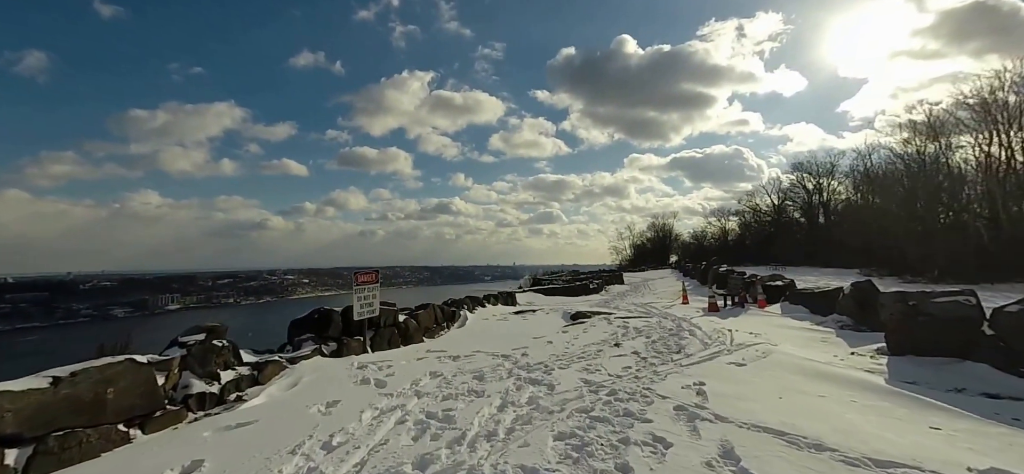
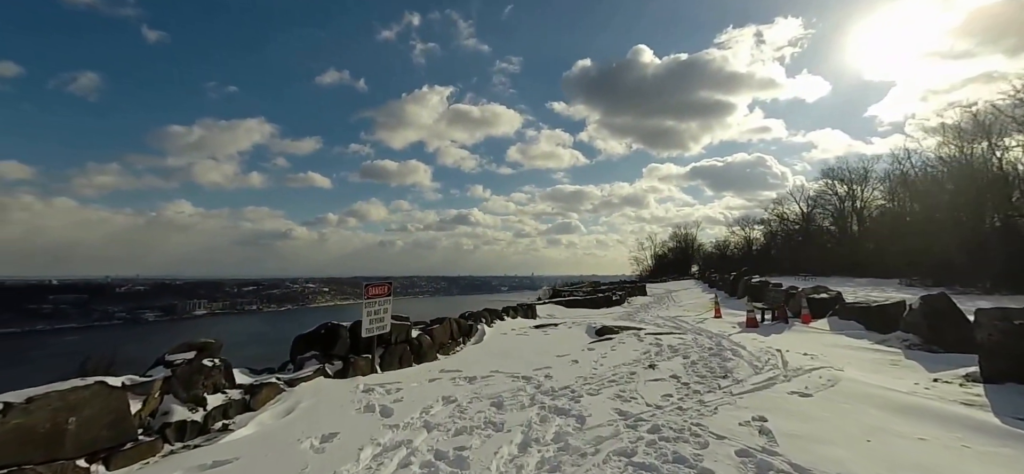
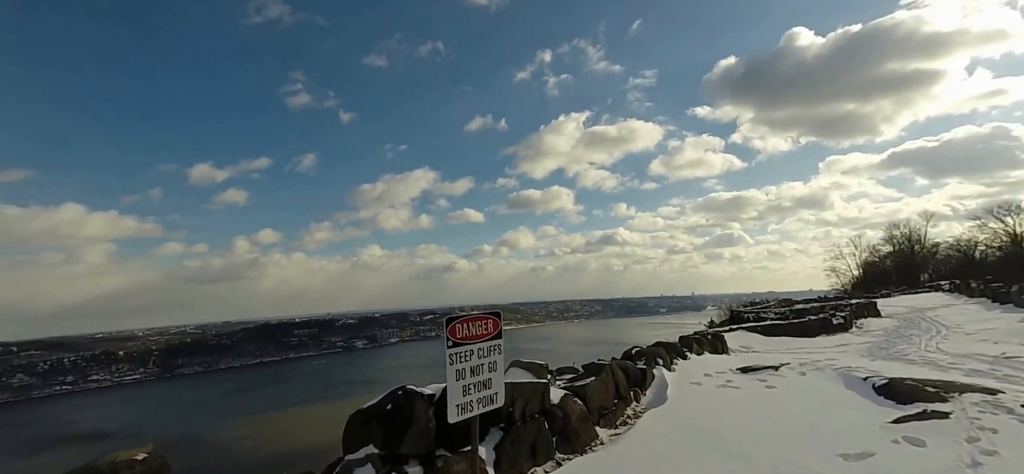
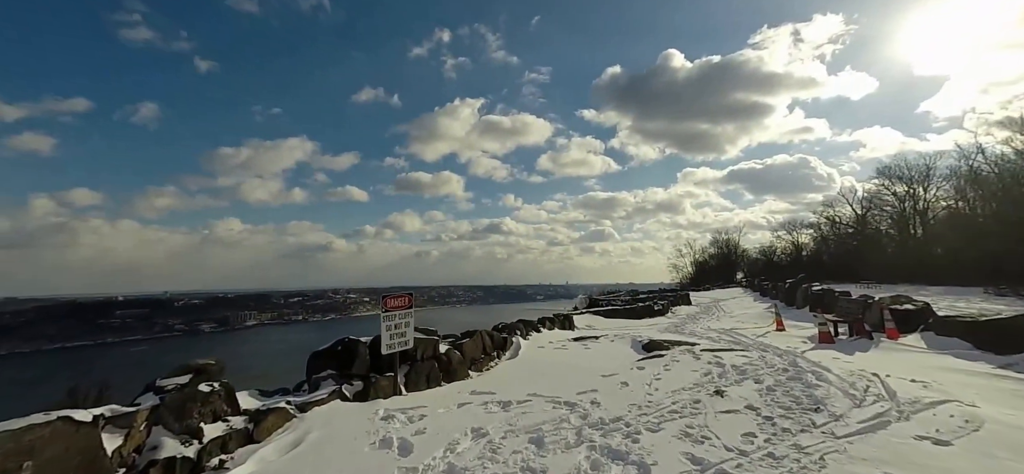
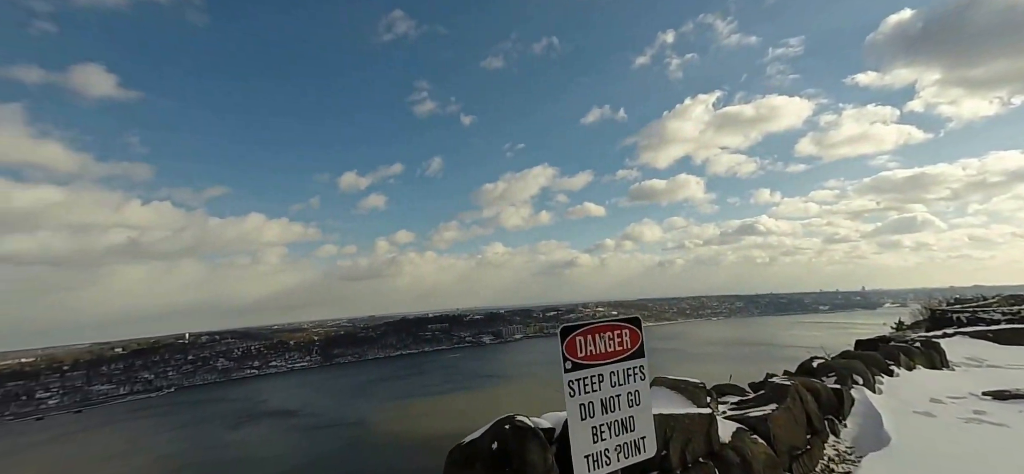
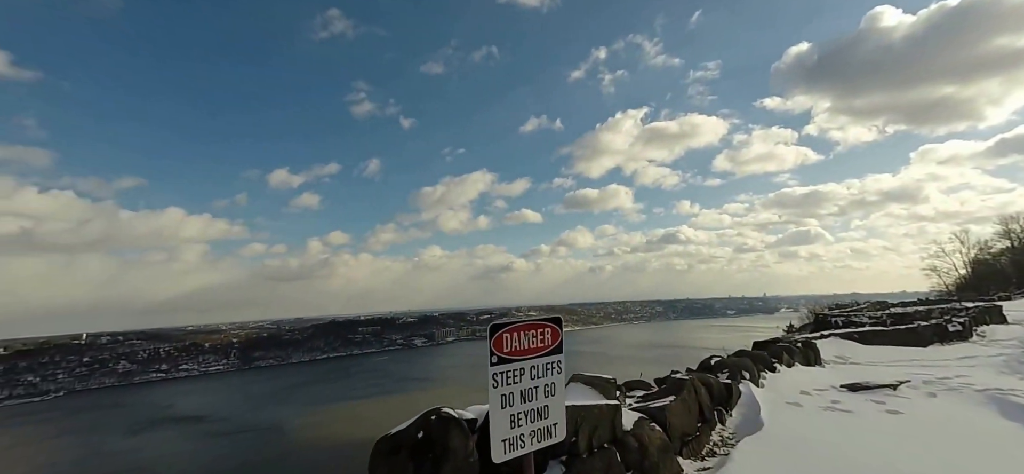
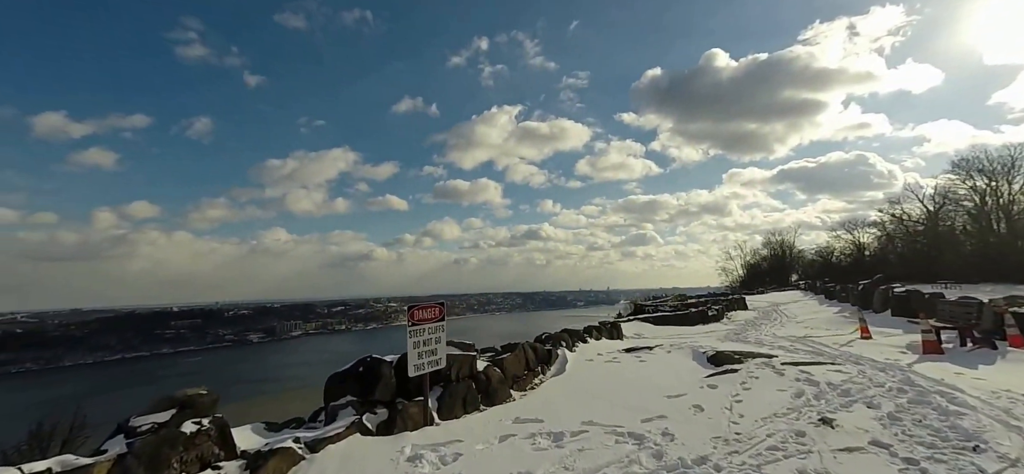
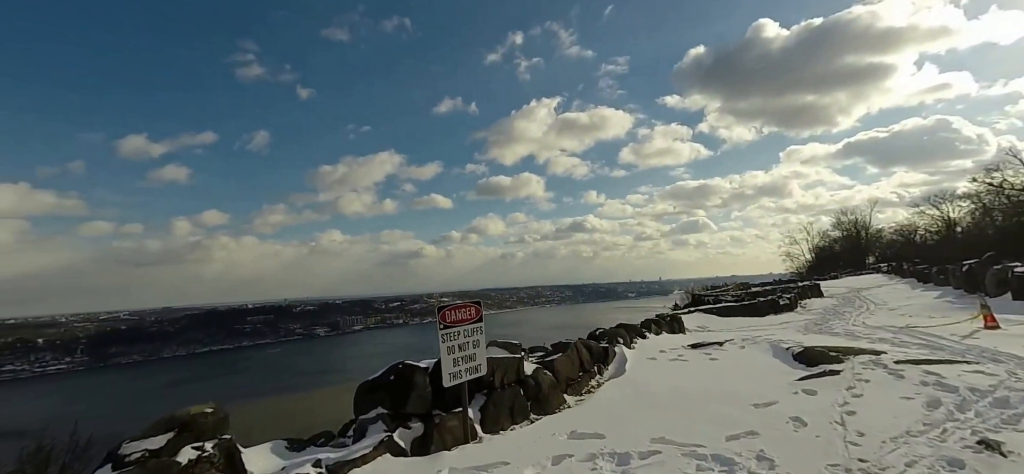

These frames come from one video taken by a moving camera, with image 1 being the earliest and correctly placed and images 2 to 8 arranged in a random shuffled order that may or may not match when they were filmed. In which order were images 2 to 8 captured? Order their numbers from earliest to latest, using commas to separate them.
2, 4, 7, 8, 3, 6, 5
